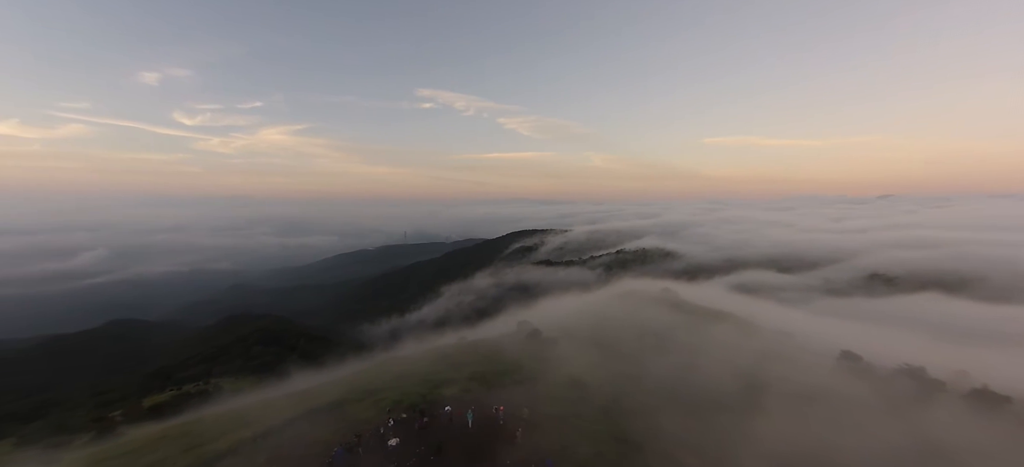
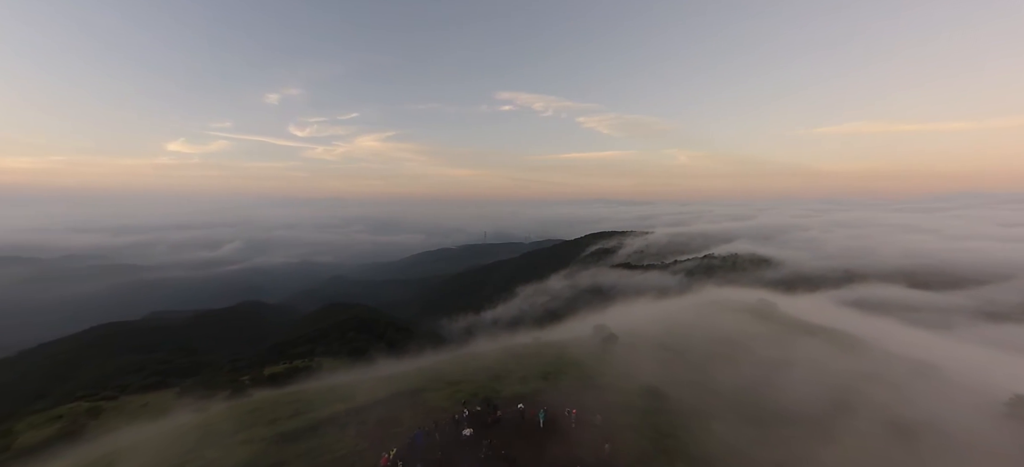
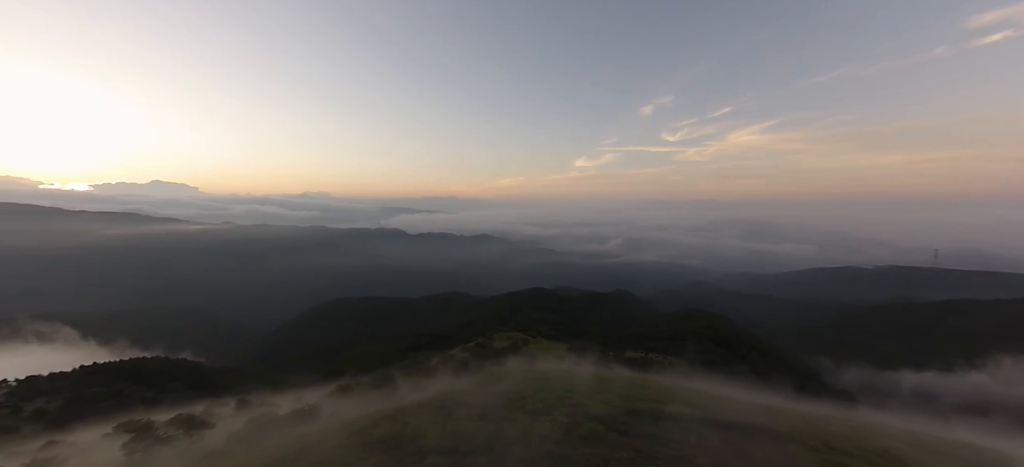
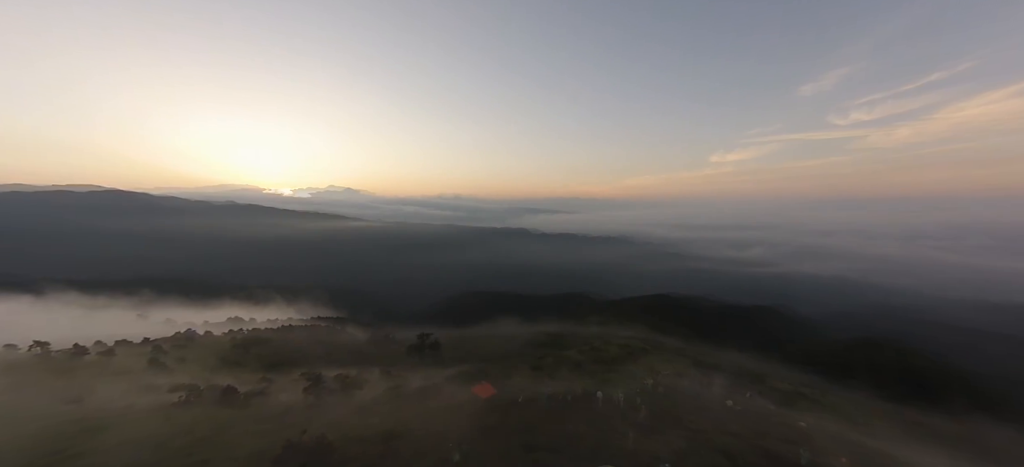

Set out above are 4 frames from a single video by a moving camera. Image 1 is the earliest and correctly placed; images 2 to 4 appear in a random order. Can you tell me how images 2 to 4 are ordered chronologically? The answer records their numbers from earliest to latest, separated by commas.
2, 3, 4
